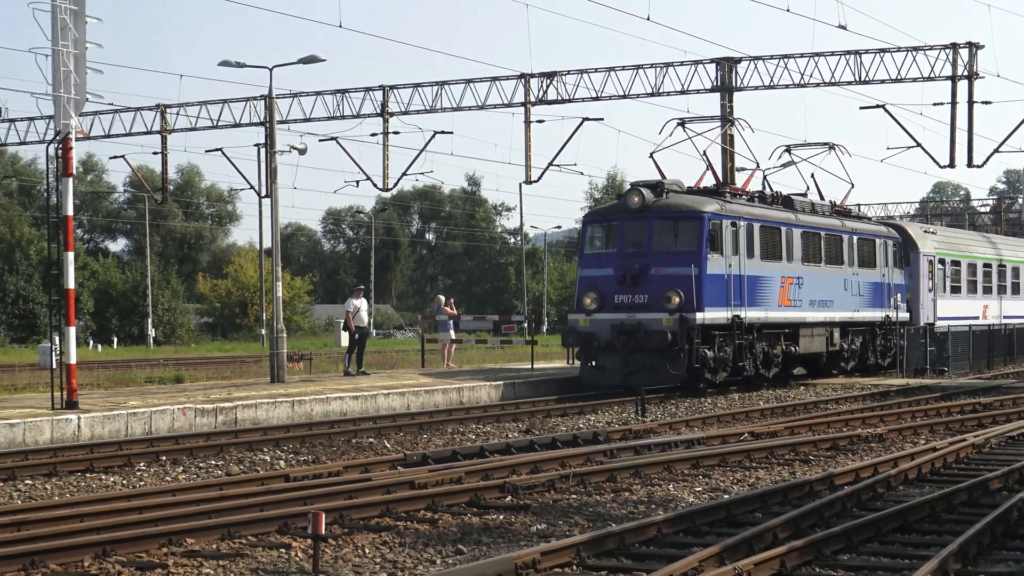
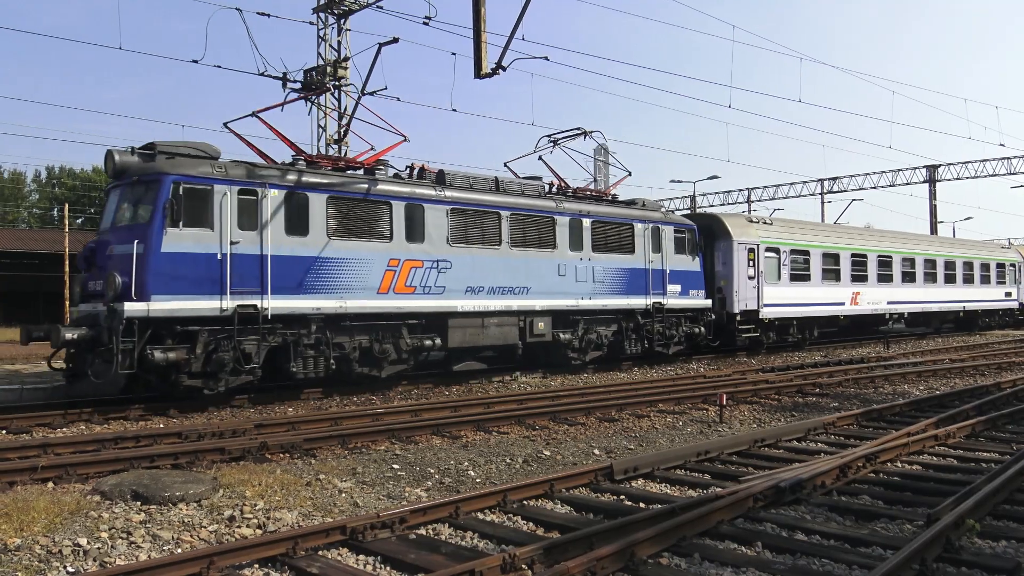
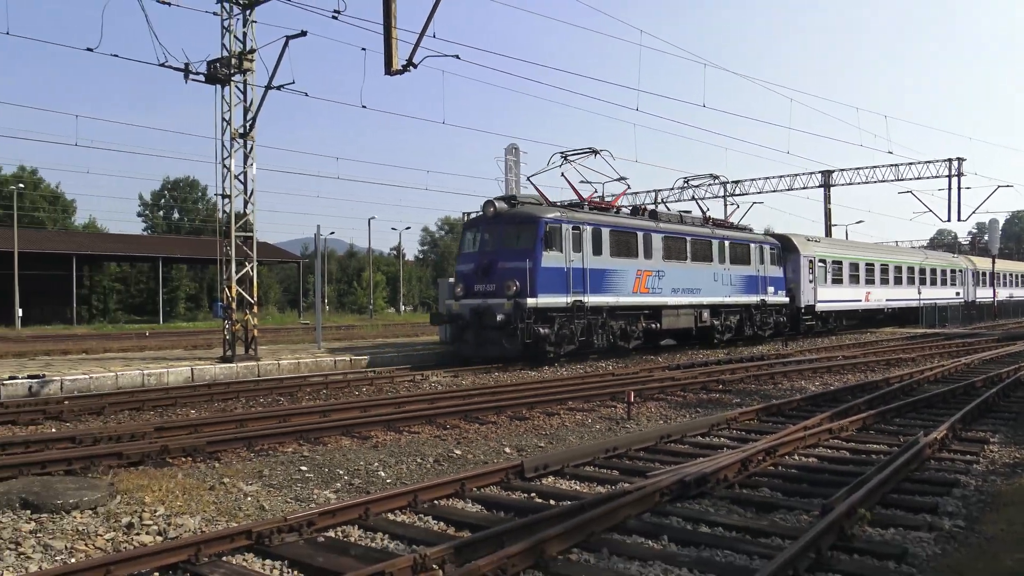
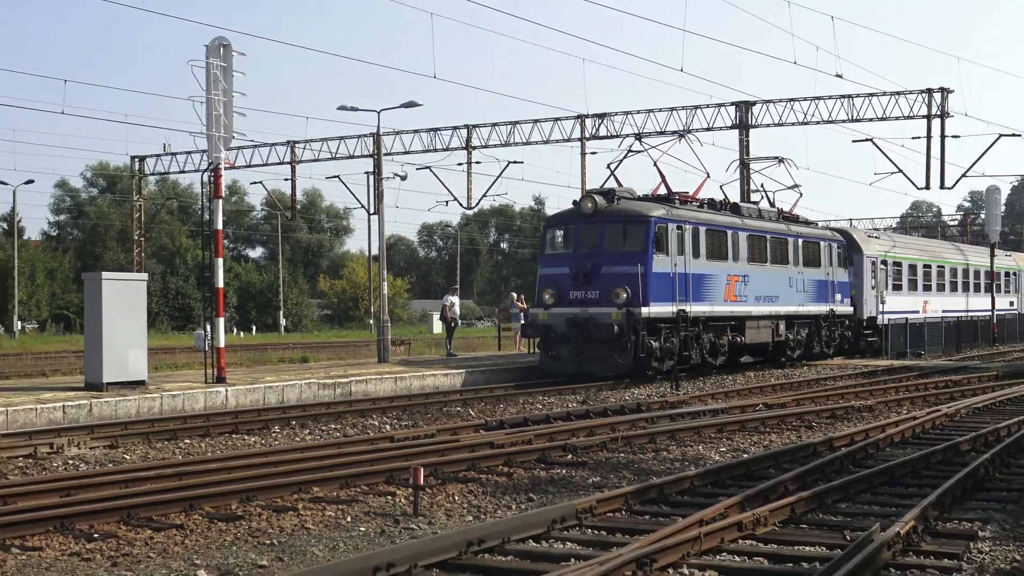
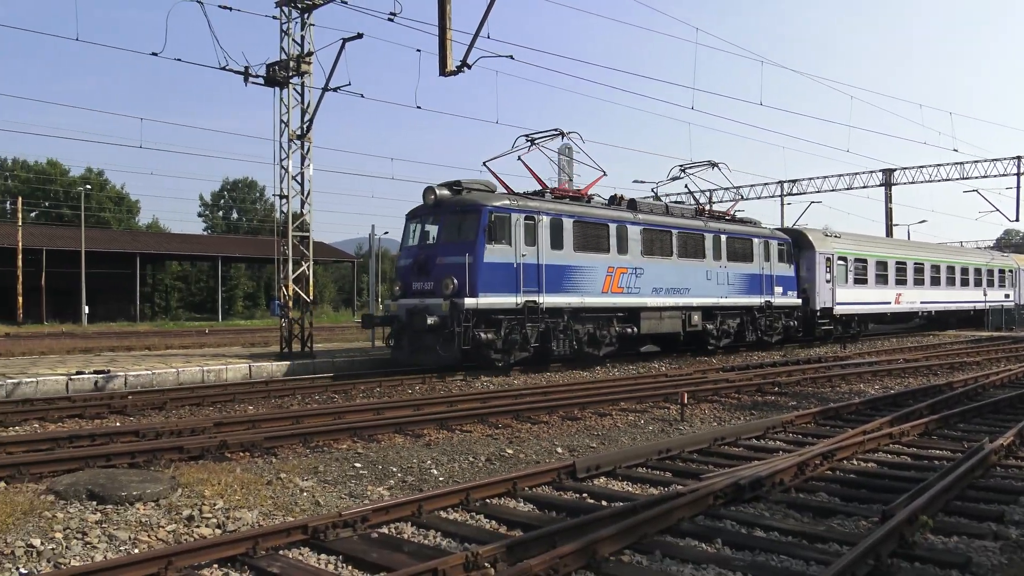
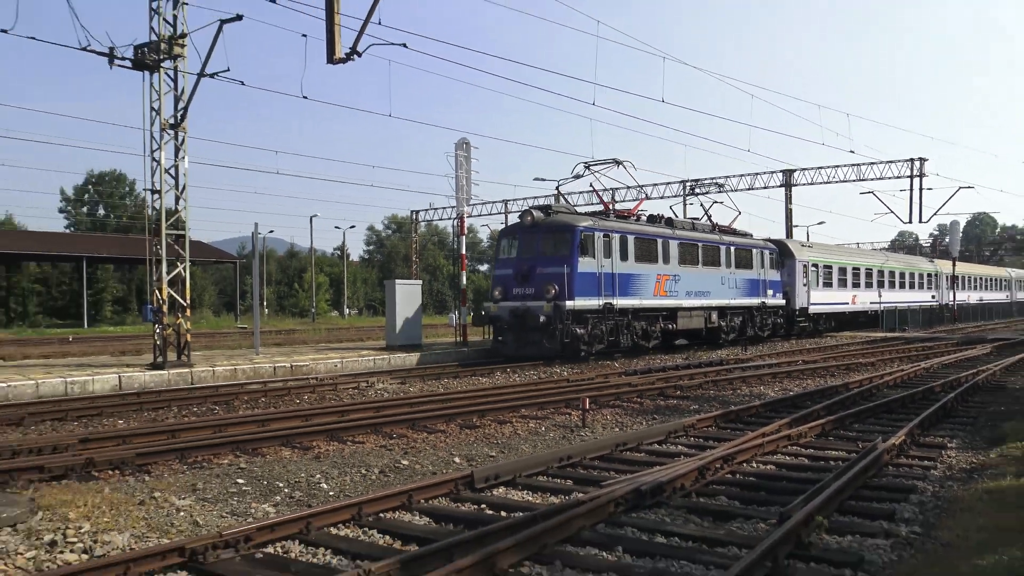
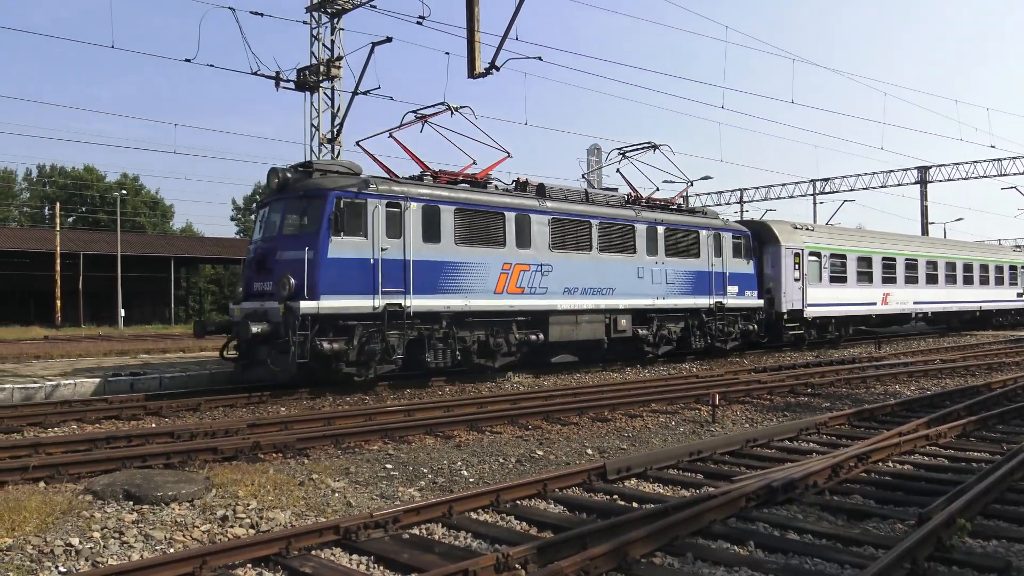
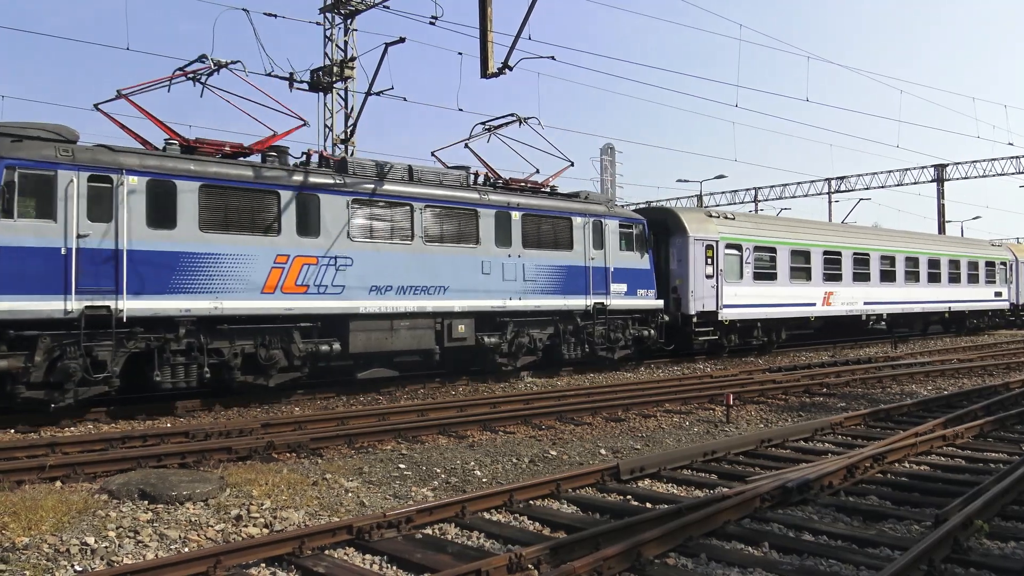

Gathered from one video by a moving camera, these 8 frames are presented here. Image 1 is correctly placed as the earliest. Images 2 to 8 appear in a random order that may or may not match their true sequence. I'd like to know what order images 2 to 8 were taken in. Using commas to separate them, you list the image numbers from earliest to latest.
4, 6, 3, 5, 7, 2, 8
